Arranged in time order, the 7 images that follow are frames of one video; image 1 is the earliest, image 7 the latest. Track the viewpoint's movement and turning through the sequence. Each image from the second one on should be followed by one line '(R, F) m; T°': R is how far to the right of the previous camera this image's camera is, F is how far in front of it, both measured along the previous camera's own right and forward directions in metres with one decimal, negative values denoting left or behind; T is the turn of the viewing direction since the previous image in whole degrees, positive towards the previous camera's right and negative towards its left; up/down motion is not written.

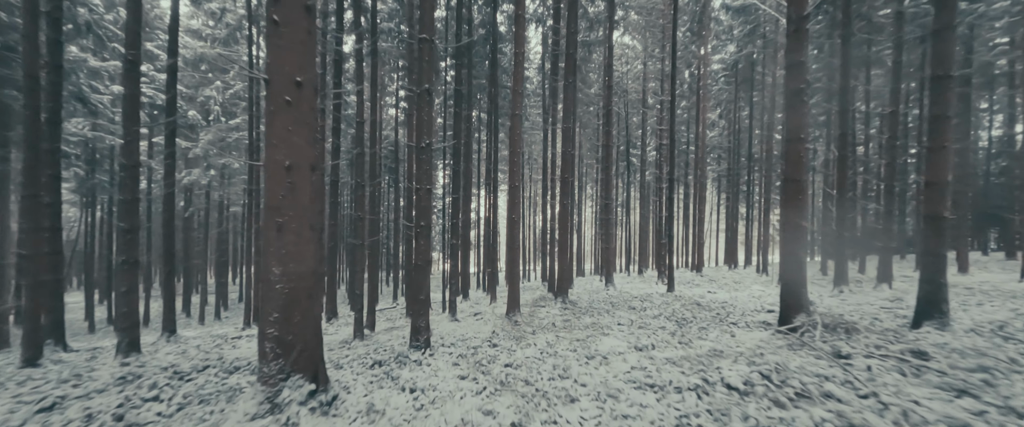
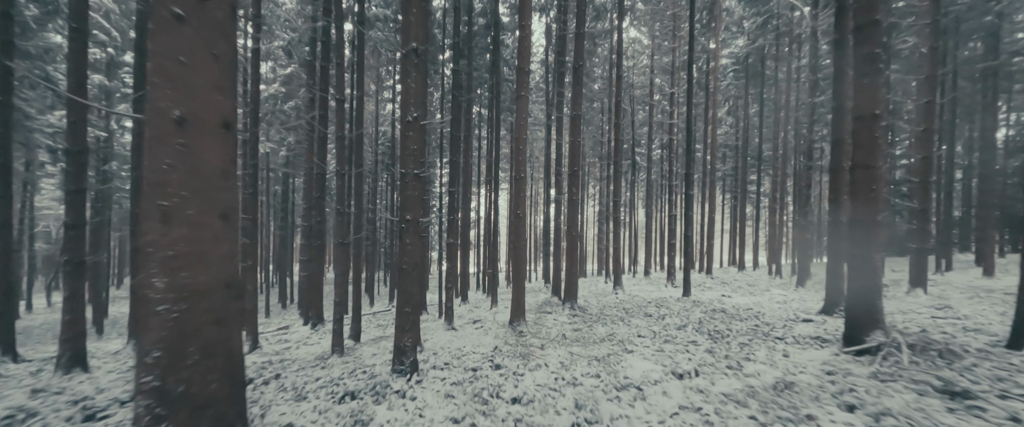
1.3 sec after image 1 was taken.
(-0.1, +1.0) m; 0°
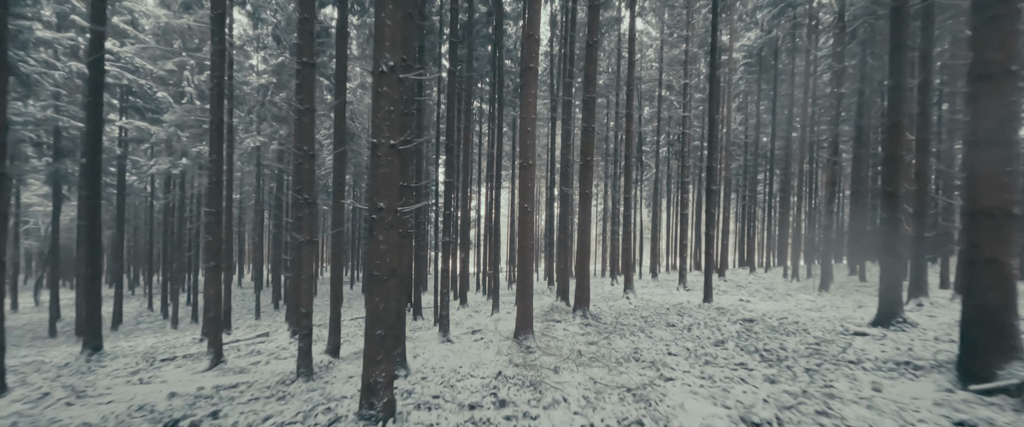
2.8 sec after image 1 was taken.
(-0.1, +1.1) m; 0°
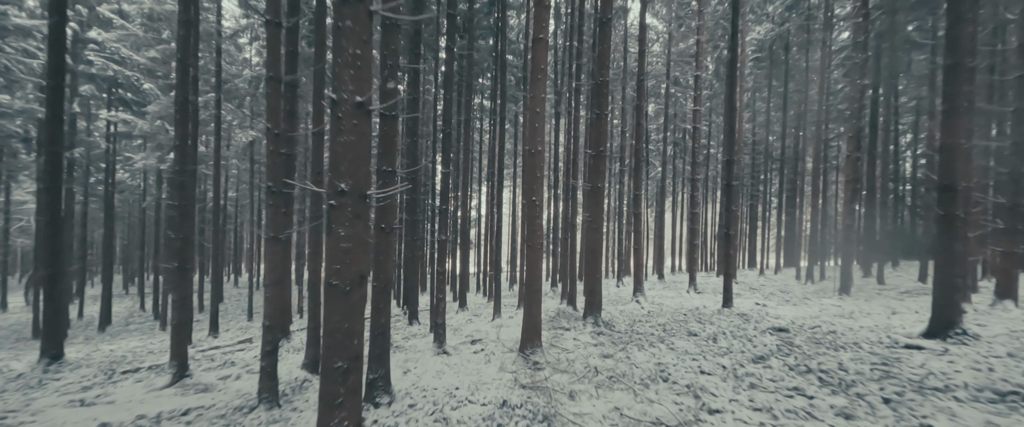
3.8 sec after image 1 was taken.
(-0.1, +0.8) m; 0°
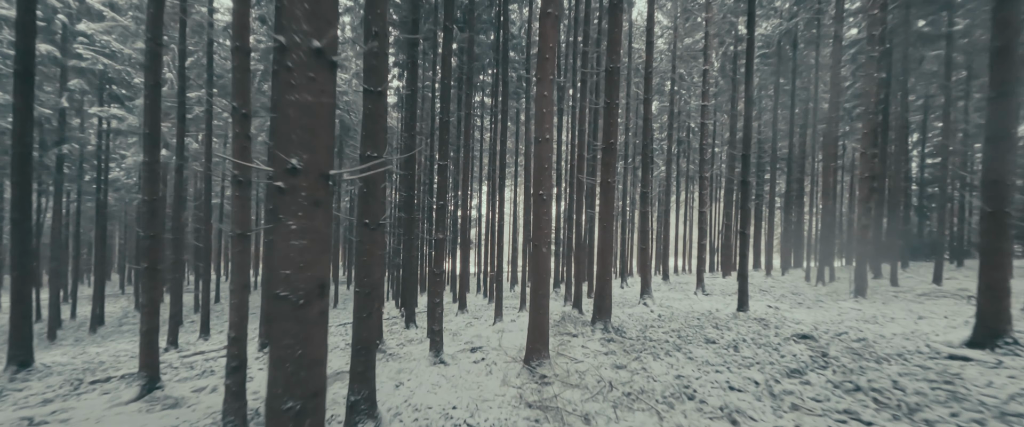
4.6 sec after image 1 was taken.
(0.0, +0.6) m; 0°
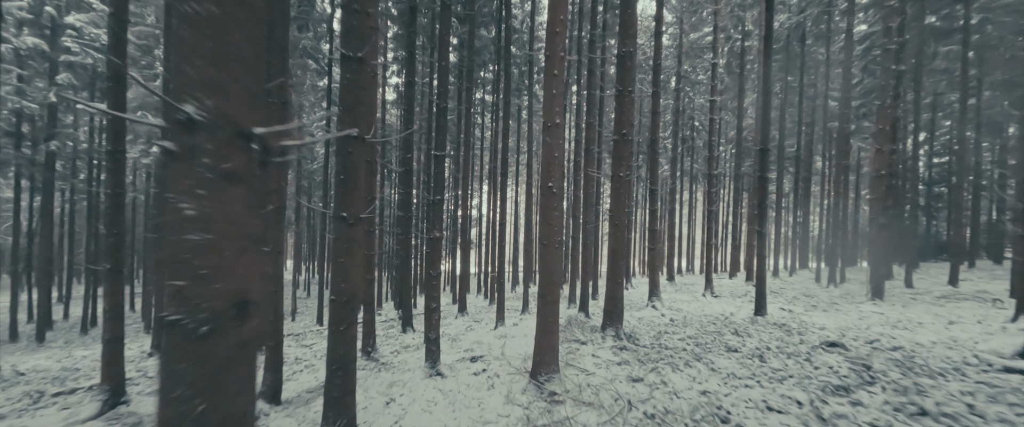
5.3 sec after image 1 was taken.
(0.0, +0.6) m; 0°
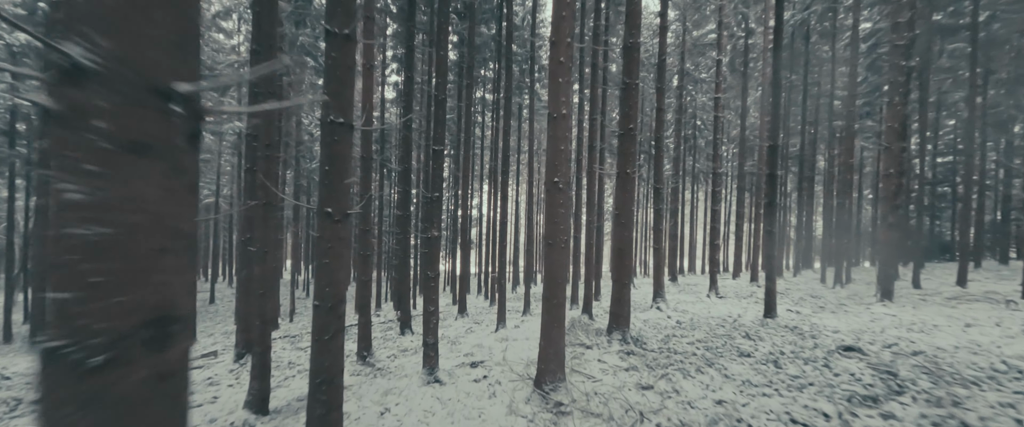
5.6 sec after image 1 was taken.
(0.0, +0.3) m; 0°
